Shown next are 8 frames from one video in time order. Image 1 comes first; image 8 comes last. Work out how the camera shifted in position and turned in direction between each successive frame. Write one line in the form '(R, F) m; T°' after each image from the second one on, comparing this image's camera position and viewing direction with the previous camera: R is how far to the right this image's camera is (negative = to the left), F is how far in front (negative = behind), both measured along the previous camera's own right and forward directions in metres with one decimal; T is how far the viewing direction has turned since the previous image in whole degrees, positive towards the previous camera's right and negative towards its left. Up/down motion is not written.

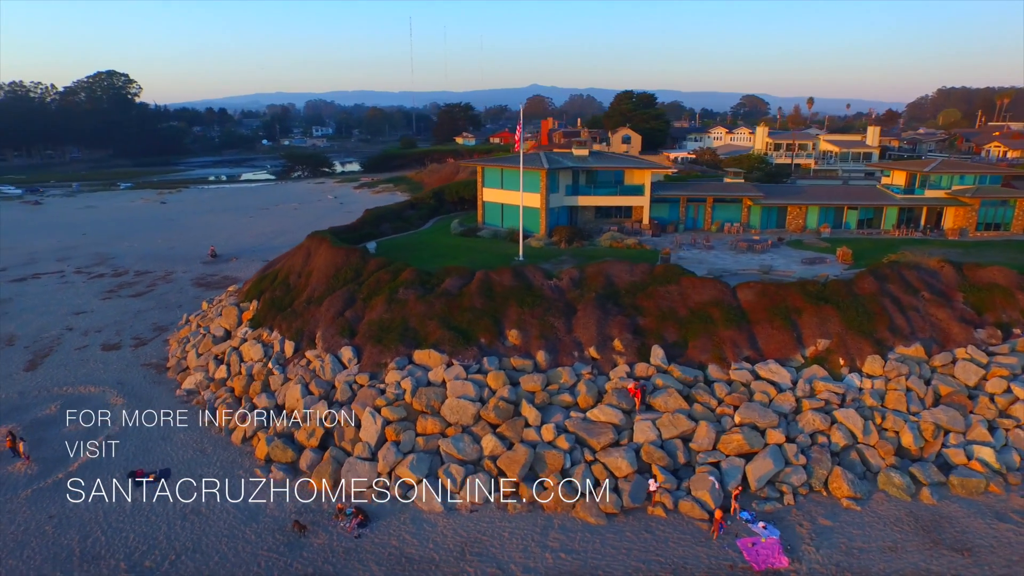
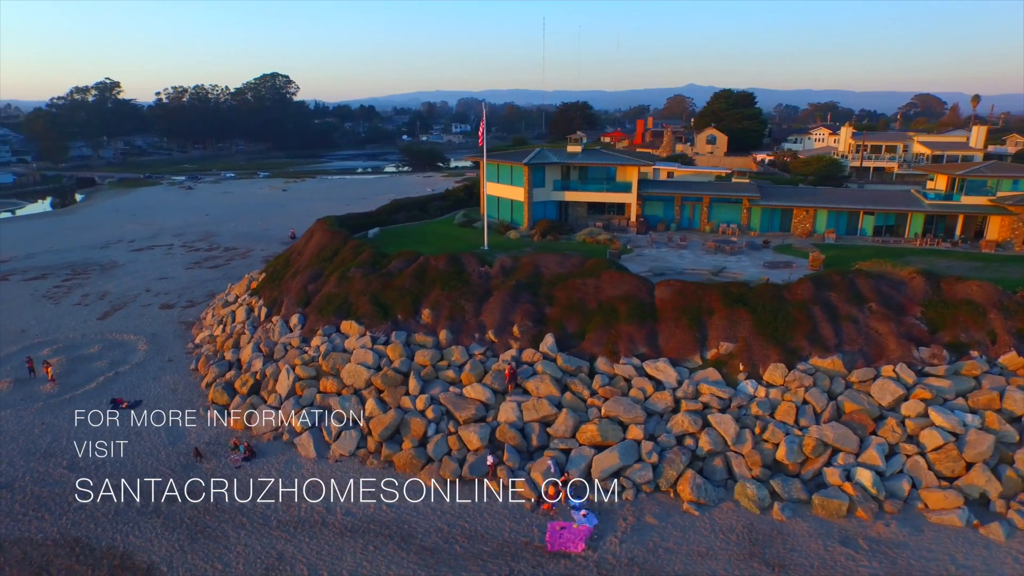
(+8.1, -0.4) m; -14°
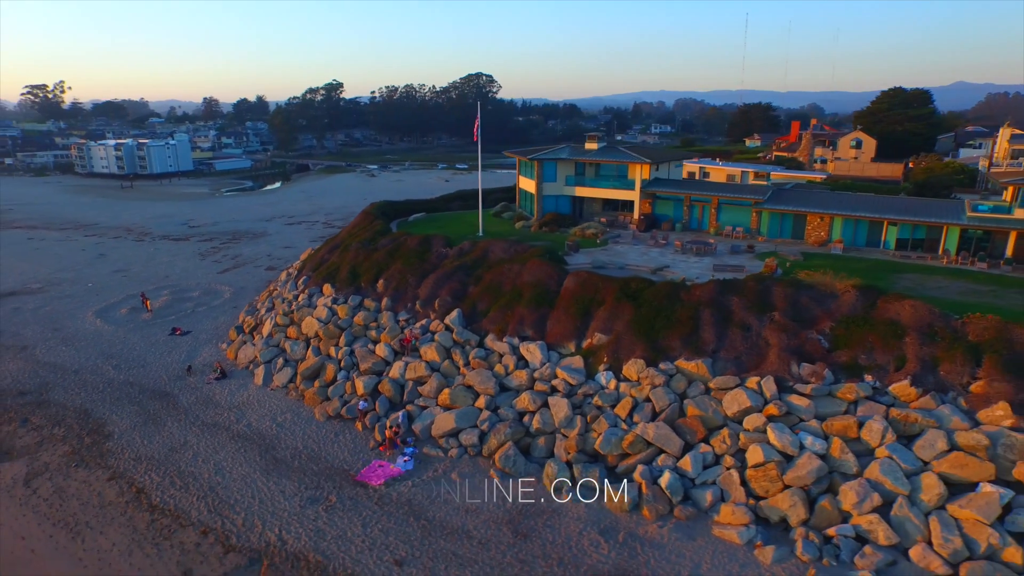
(+10.7, -0.3) m; -20°
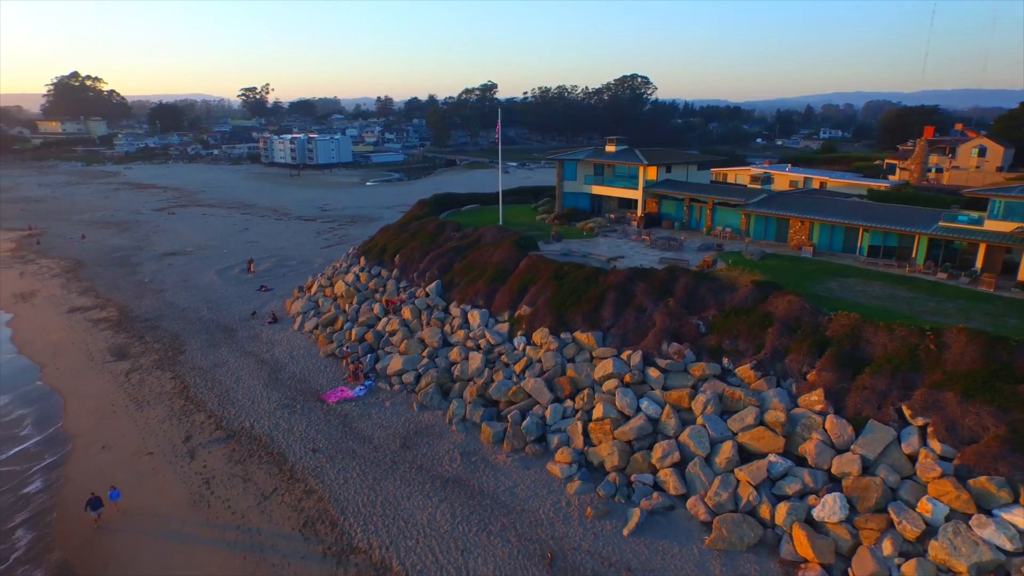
(+8.5, -3.1) m; -15°
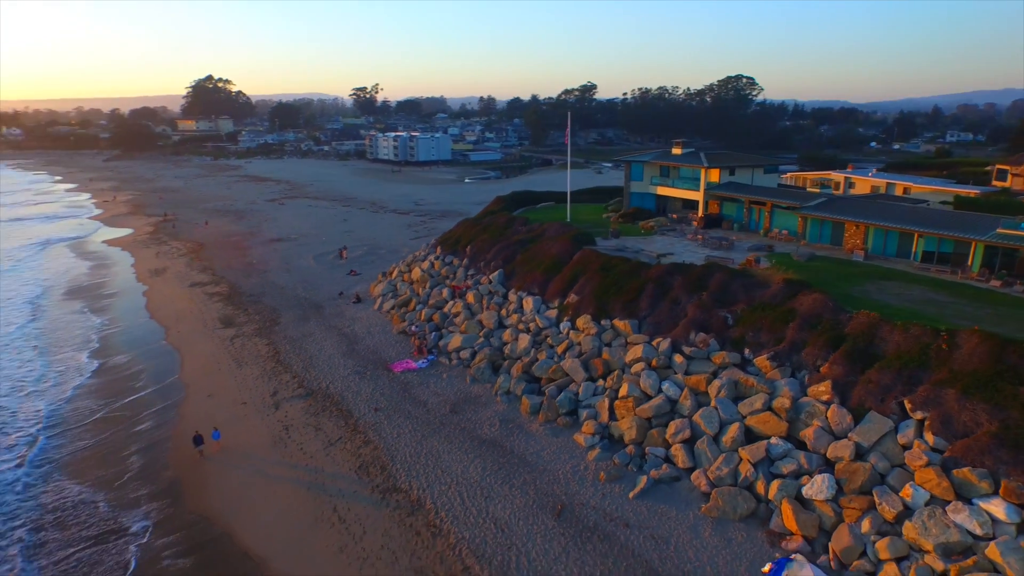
(+2.0, -2.2) m; -9°
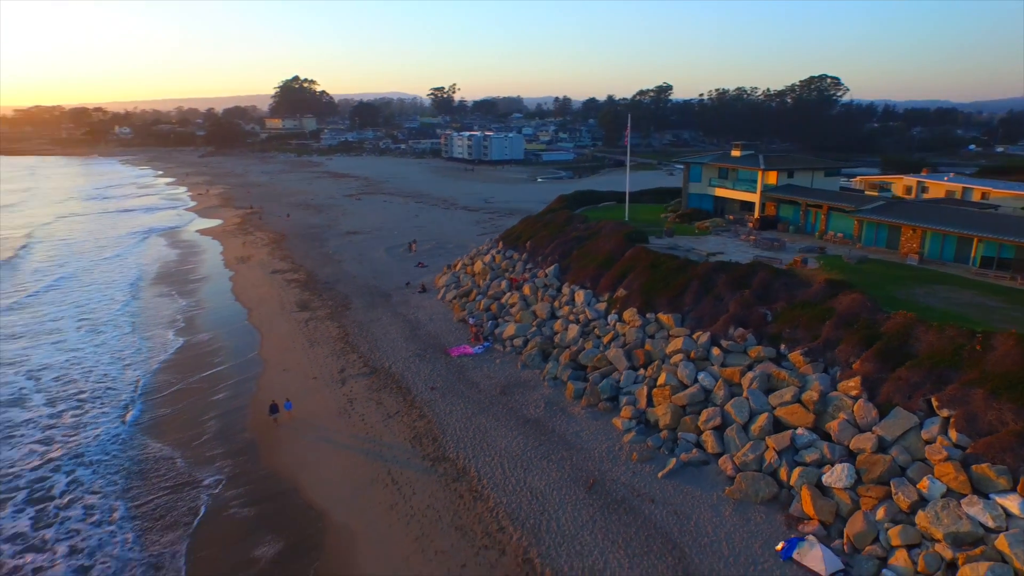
(+0.9, -1.5) m; -6°
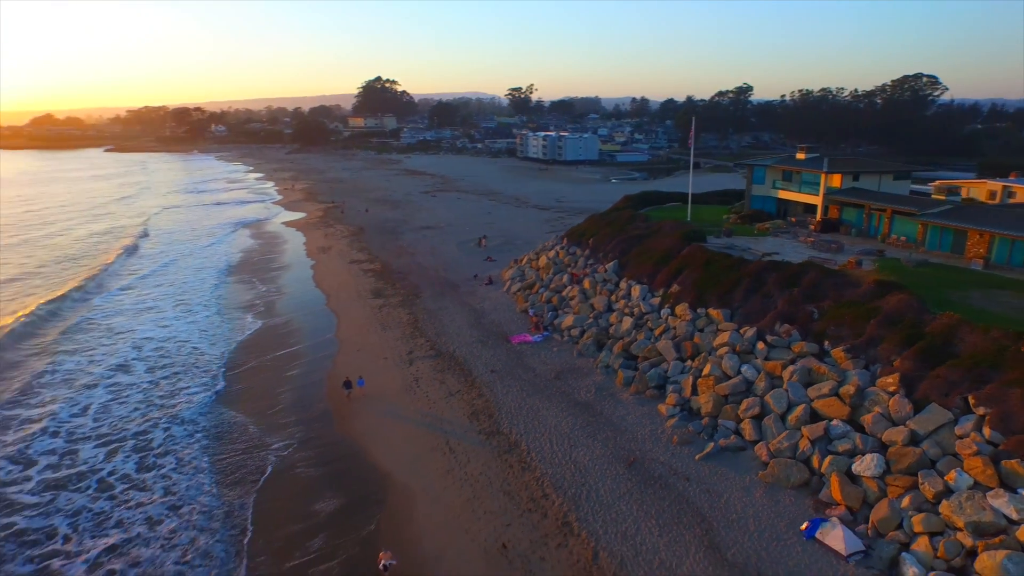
(+0.7, -1.7) m; -7°
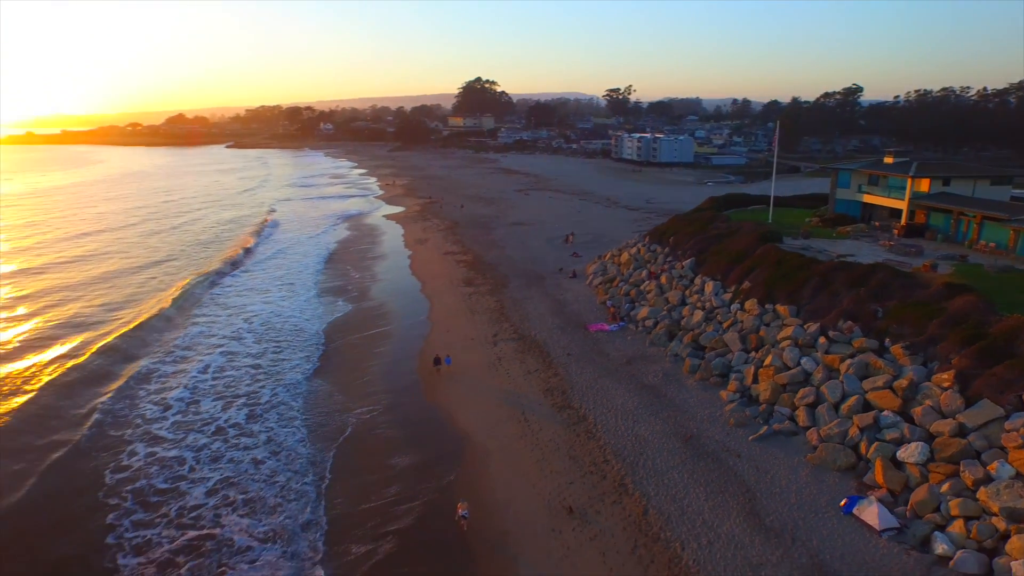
(+0.7, -2.4) m; -8°
